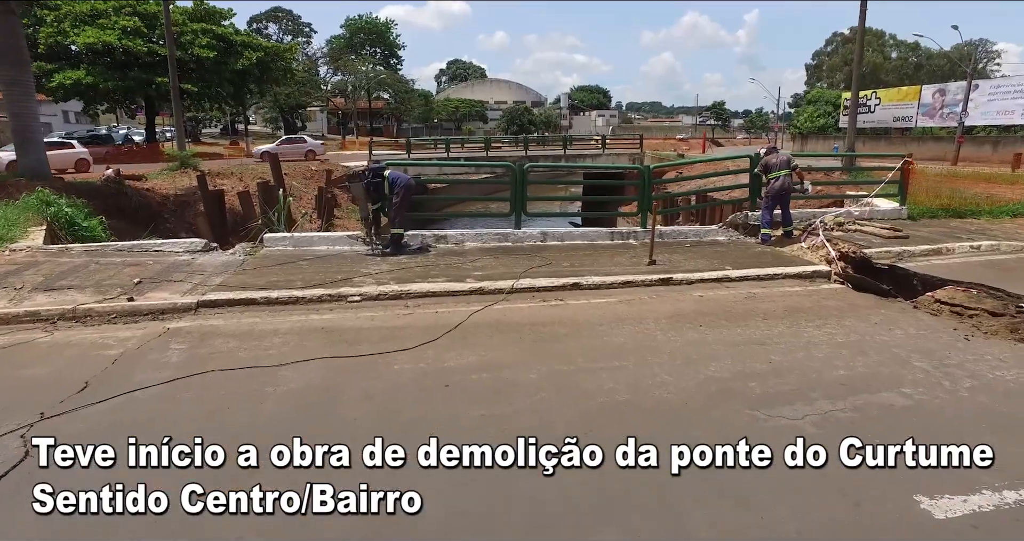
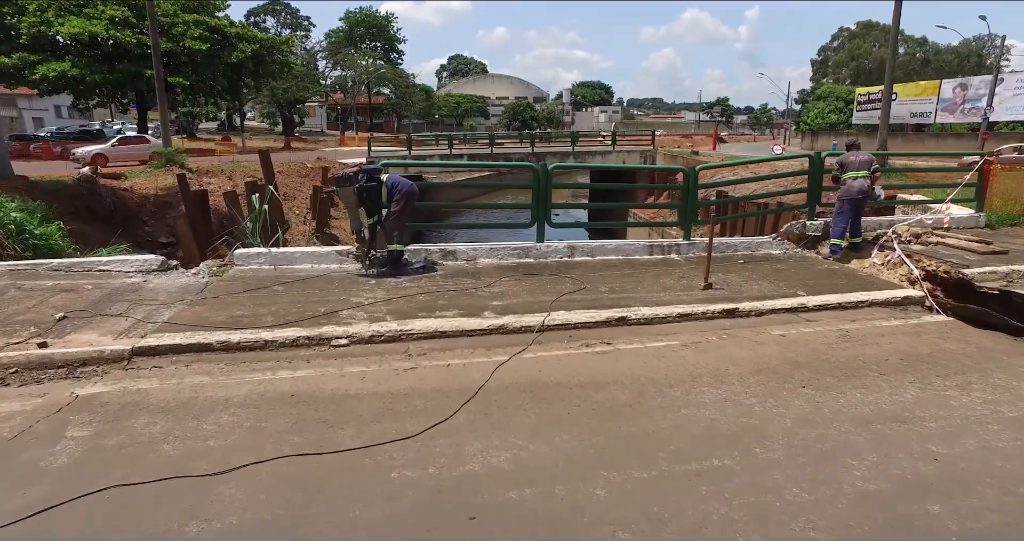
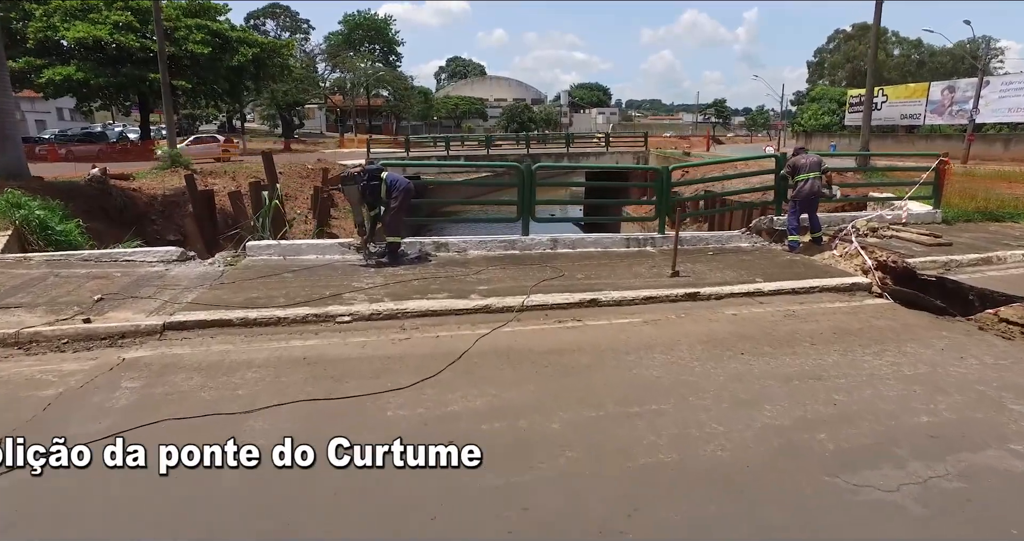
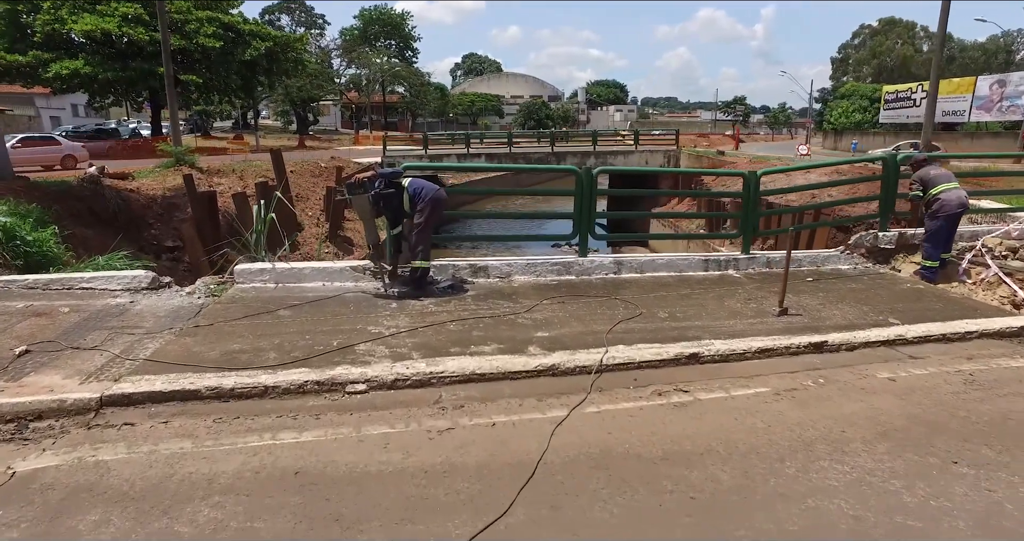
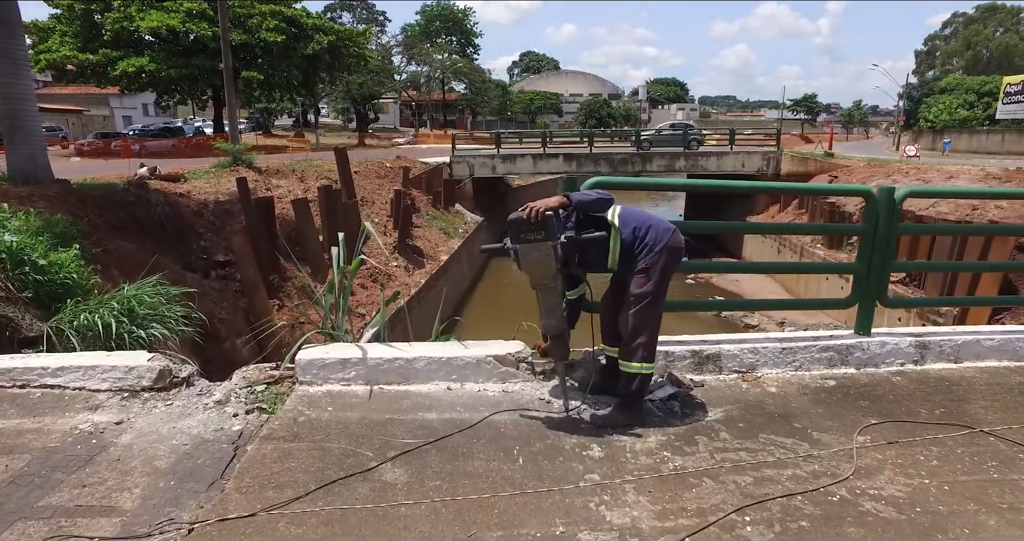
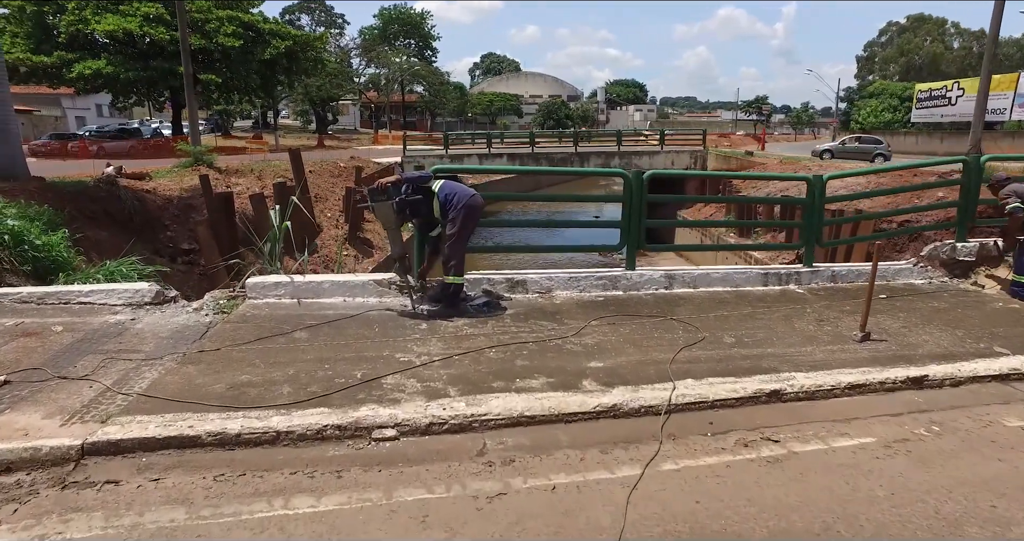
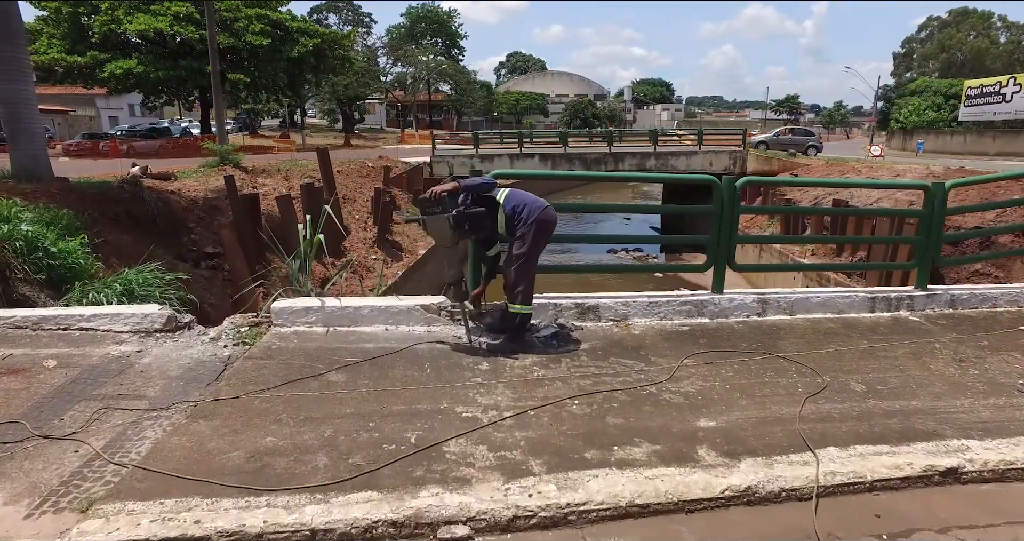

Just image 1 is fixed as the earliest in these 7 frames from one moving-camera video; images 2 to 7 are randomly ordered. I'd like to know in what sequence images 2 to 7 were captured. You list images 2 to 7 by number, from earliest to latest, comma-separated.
3, 2, 4, 6, 7, 5
